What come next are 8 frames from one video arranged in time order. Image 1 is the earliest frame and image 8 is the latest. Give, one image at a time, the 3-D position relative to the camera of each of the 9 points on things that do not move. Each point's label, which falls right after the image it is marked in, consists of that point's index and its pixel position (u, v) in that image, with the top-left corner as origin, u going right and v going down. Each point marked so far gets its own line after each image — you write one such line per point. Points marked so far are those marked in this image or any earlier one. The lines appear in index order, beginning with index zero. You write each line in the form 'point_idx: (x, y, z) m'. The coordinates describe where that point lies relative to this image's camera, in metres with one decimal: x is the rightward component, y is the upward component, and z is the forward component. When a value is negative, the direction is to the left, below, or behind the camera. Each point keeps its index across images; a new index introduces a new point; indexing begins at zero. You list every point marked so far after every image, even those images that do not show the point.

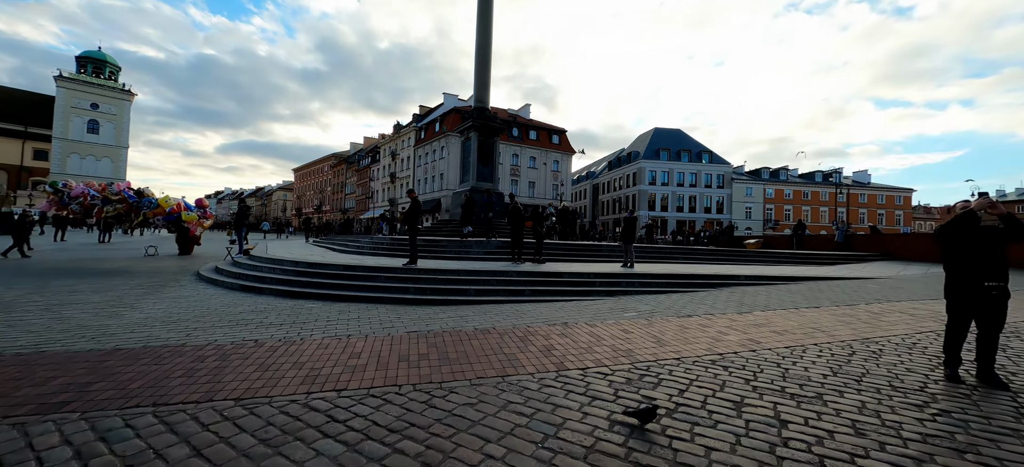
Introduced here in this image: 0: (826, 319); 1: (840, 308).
0: (+5.0, -1.4, +6.1) m
1: (+6.0, -1.4, +7.0) m
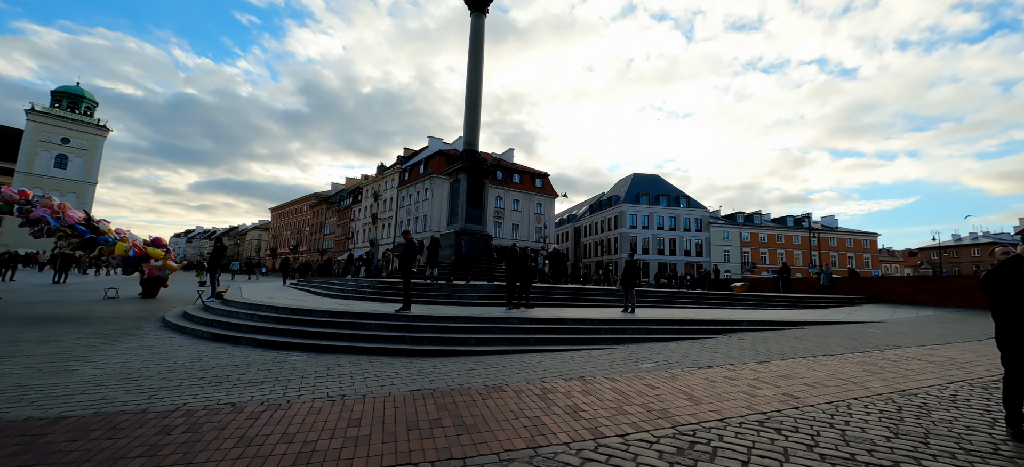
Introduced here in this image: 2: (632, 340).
0: (+5.1, -2.0, +5.8) m
1: (+6.1, -2.2, +6.7) m
2: (+2.5, -2.2, +7.8) m
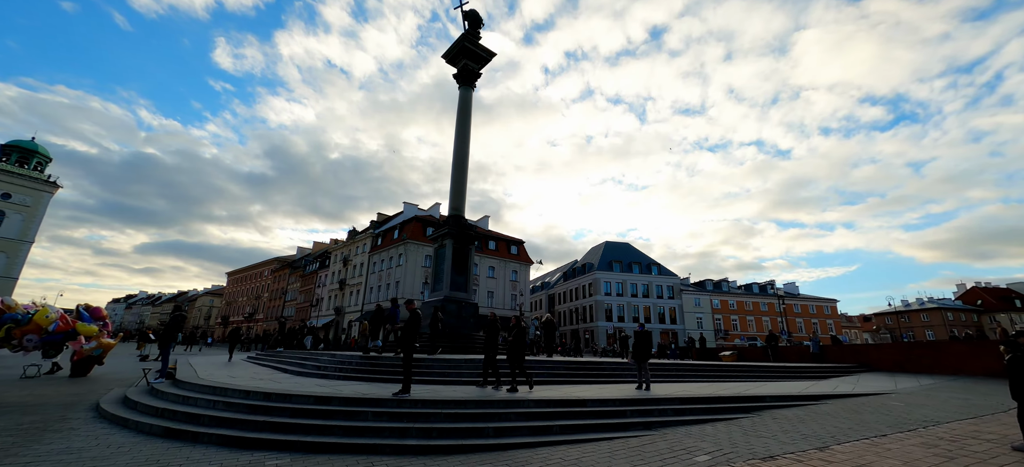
0: (+5.5, -3.0, +5.2) m
1: (+6.5, -3.3, +6.2) m
2: (+2.8, -3.5, +7.0) m
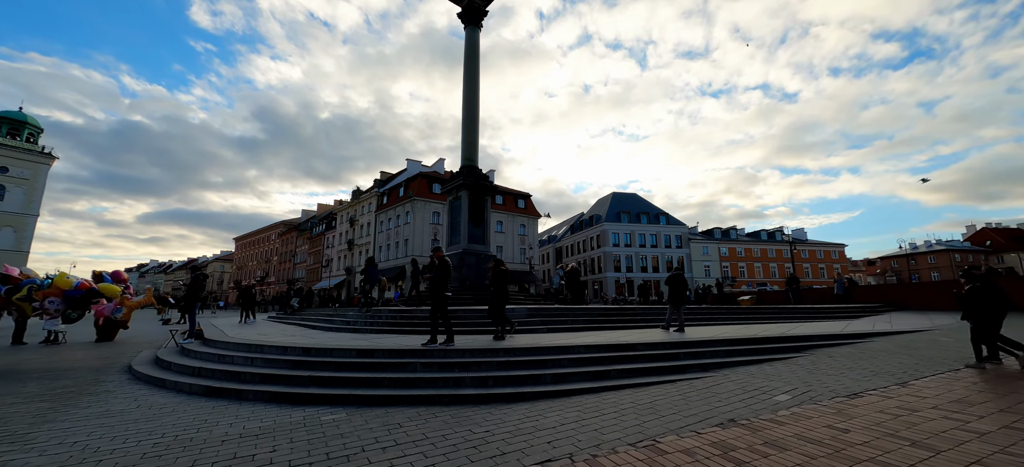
0: (+6.4, -2.0, +4.9) m
1: (+7.3, -2.1, +5.9) m
2: (+3.7, -2.3, +6.7) m
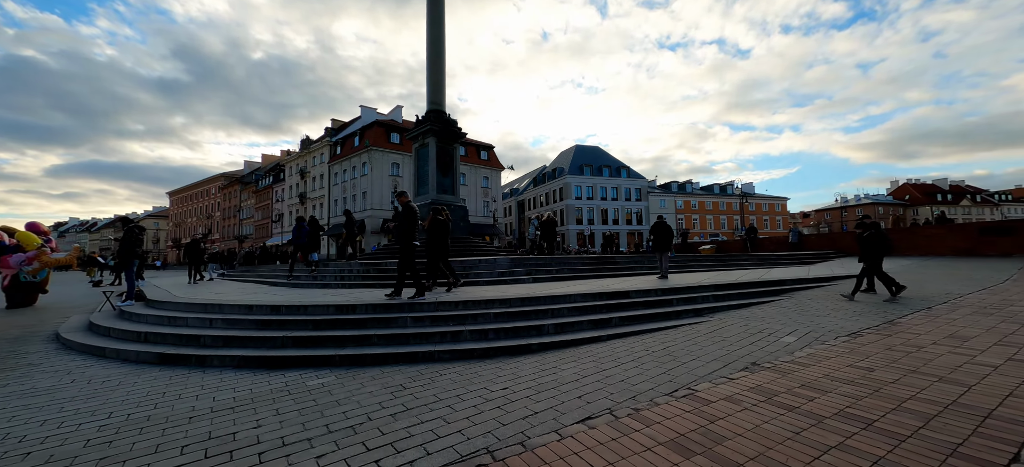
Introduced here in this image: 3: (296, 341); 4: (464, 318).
0: (+6.4, -1.2, +5.2) m
1: (+7.3, -1.2, +6.3) m
2: (+3.5, -1.3, +6.7) m
3: (-2.7, -1.3, +4.7) m
4: (-0.7, -1.2, +5.4) m
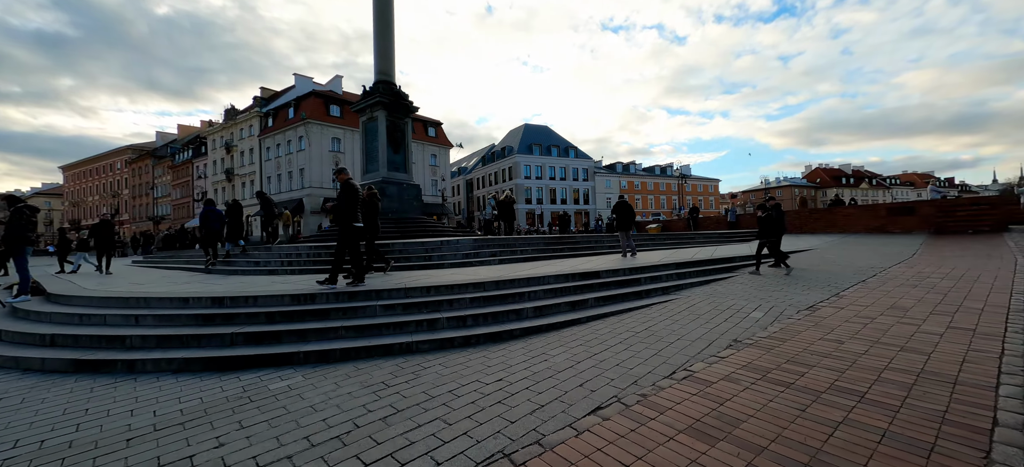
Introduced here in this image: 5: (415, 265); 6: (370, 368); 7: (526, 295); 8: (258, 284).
0: (+6.1, -0.9, +5.8) m
1: (+6.8, -0.8, +7.0) m
2: (+3.0, -1.0, +7.0) m
3: (-2.9, -1.1, +4.2) m
4: (-1.0, -0.9, +5.1) m
5: (-2.0, -0.6, +8.0) m
6: (-1.4, -1.3, +3.7) m
7: (+0.2, -0.9, +5.6) m
8: (-4.2, -0.8, +6.3) m
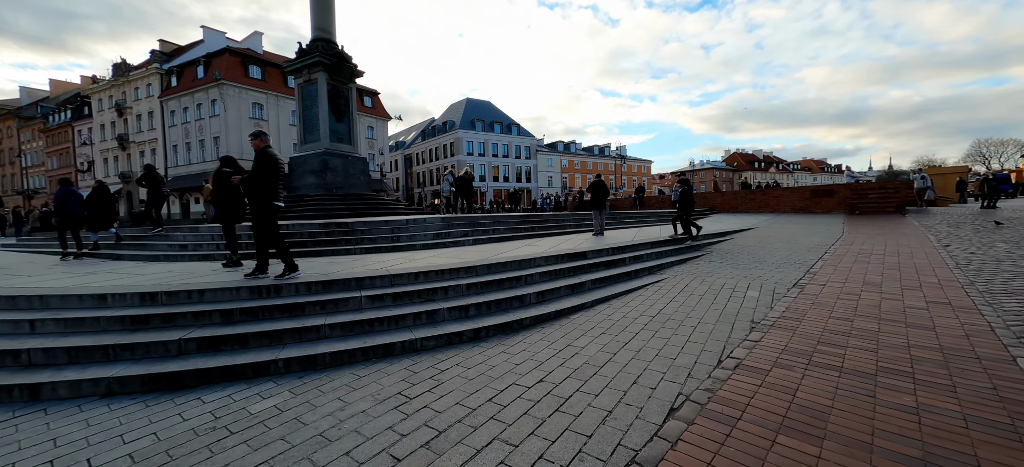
0: (+5.9, -0.5, +6.3) m
1: (+6.4, -0.4, +7.6) m
2: (+2.7, -0.6, +7.0) m
3: (-2.7, -0.9, +3.3) m
4: (-0.9, -0.7, +4.5) m
5: (-2.4, -0.2, +7.1) m
6: (-1.1, -1.1, +3.1) m
7: (+0.1, -0.6, +5.2) m
8: (-4.3, -0.5, +5.2) m
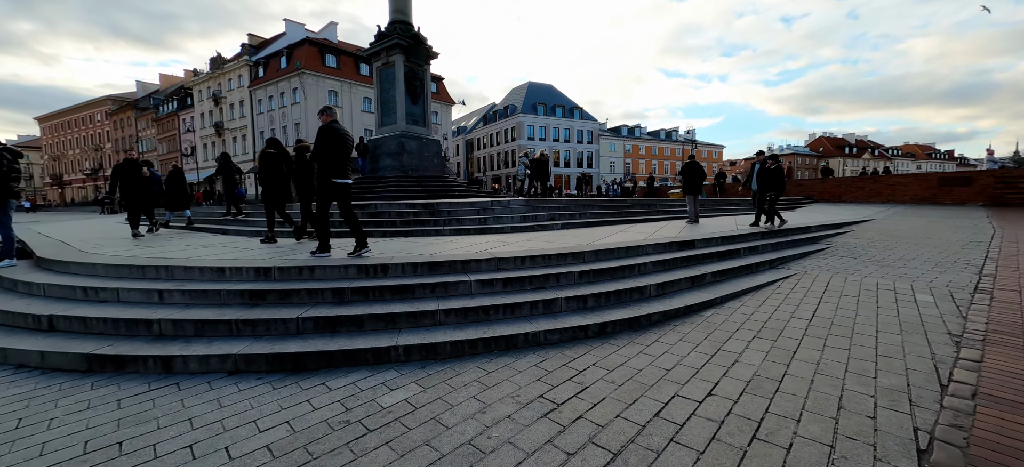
0: (+7.4, -0.5, +4.9) m
1: (+8.0, -0.3, +6.1) m
2: (+4.3, -0.4, +6.0) m
3: (-1.6, -0.7, +3.1) m
4: (+0.3, -0.5, +4.0) m
5: (-0.8, +0.1, +6.9) m
6: (-0.1, -1.0, +2.7) m
7: (+1.5, -0.4, +4.6) m
8: (-2.9, -0.2, +5.2) m
